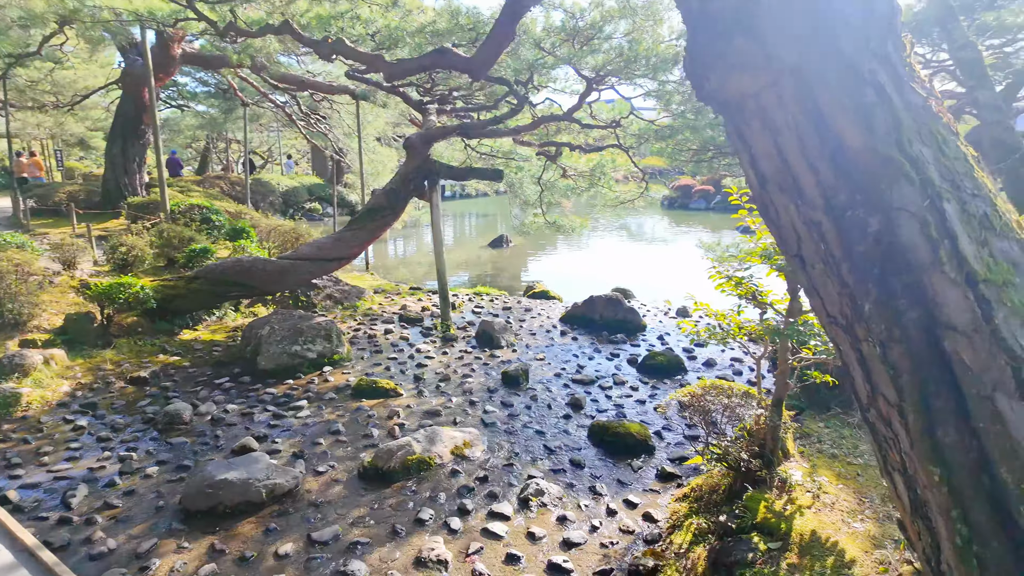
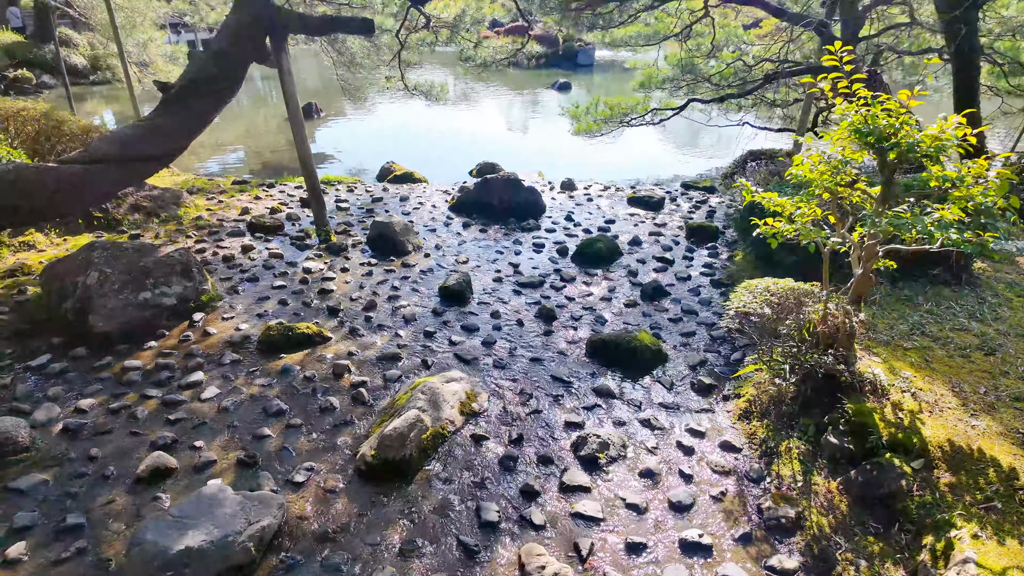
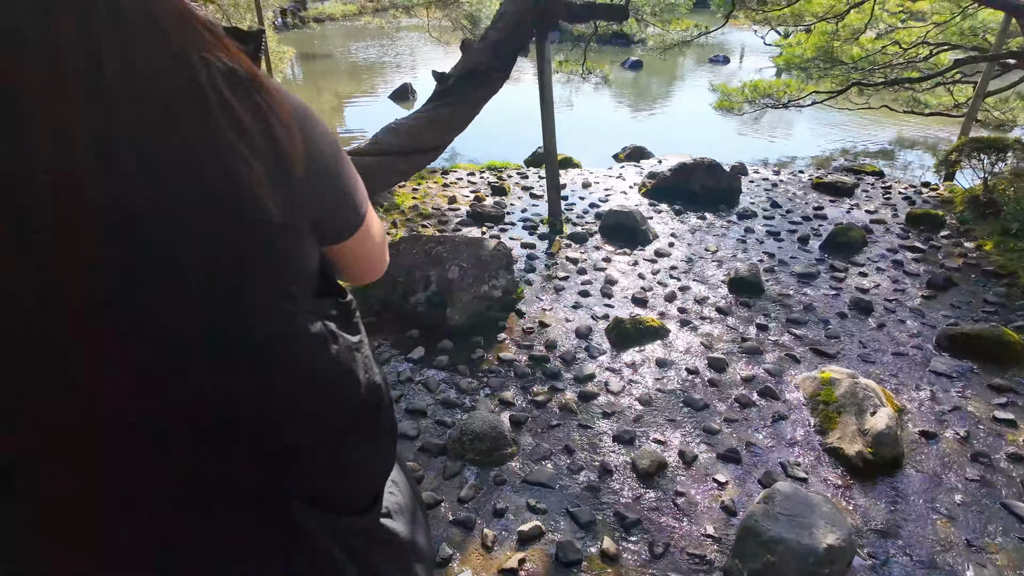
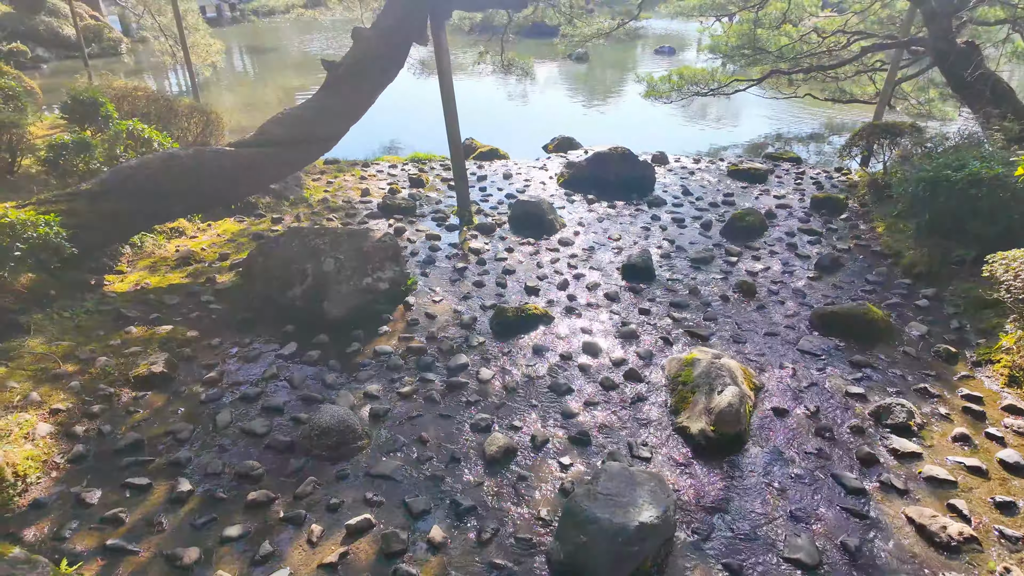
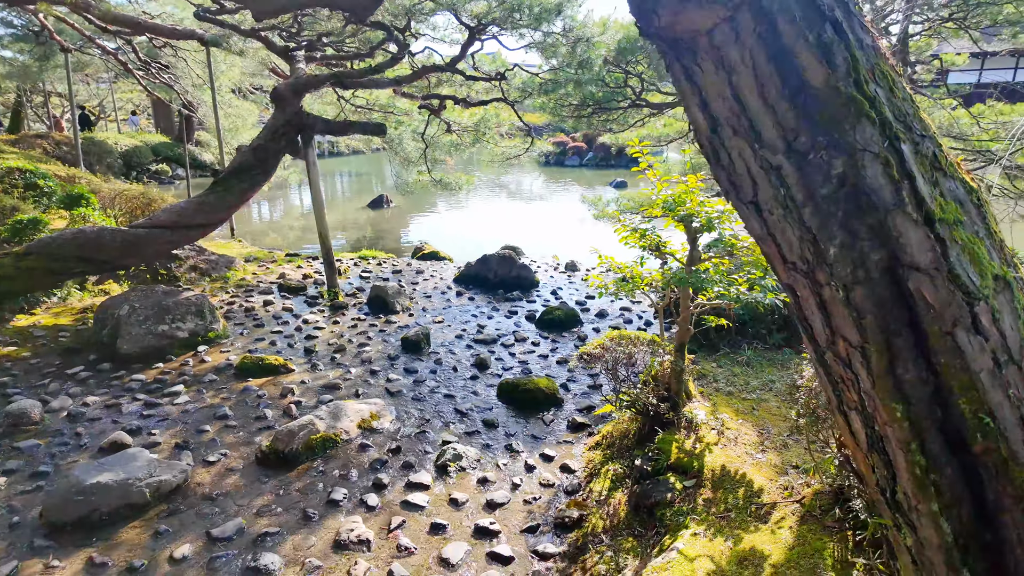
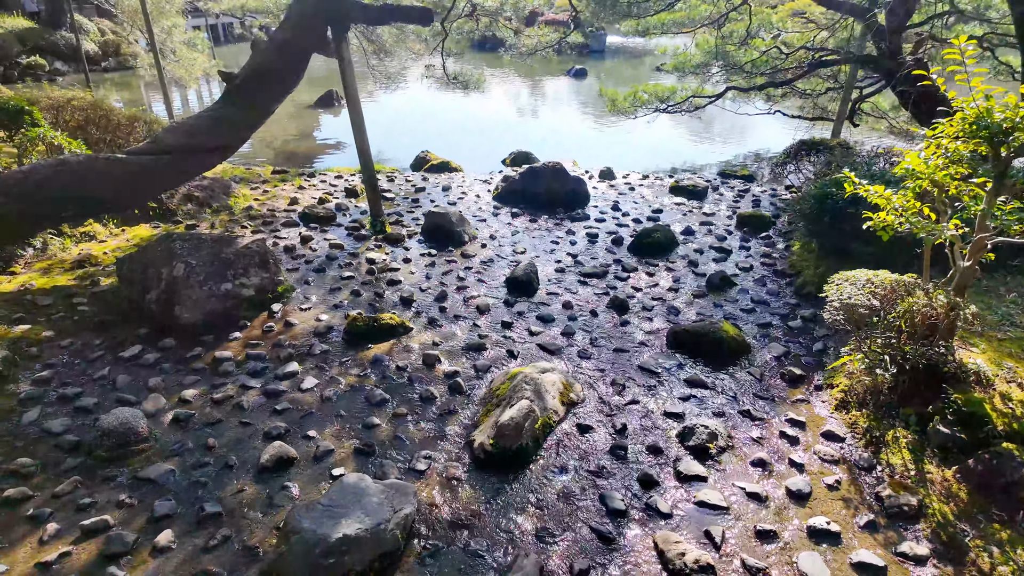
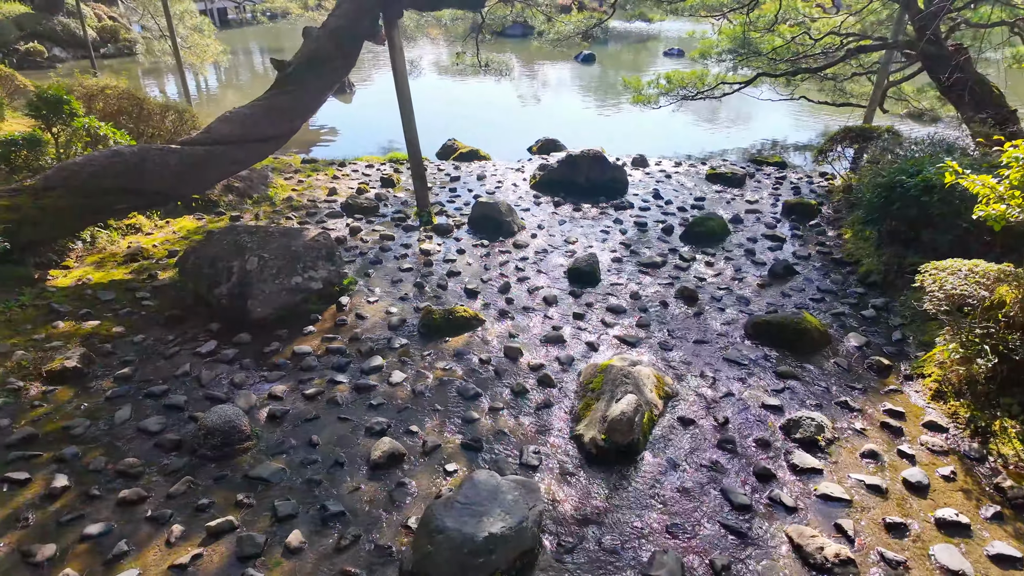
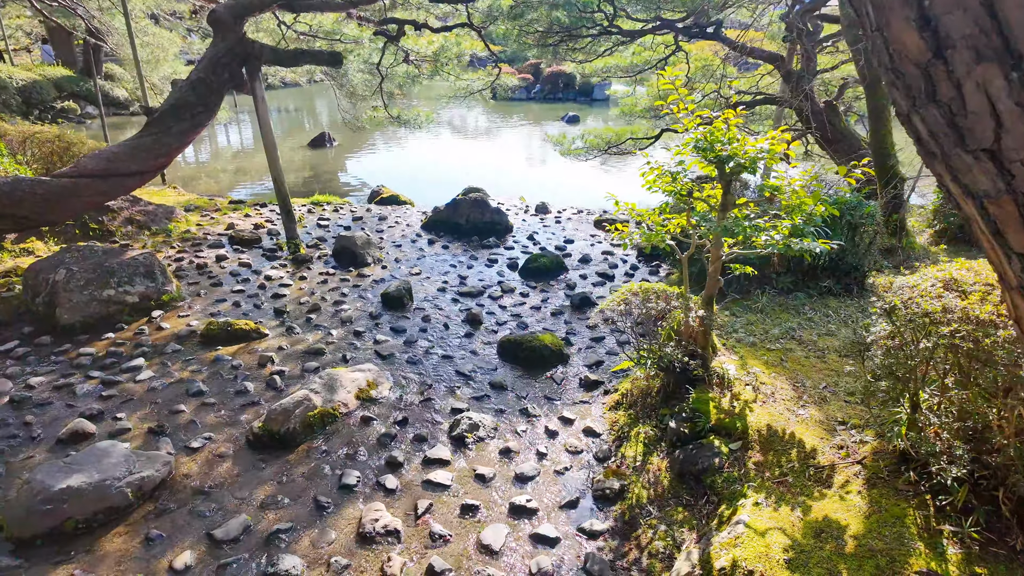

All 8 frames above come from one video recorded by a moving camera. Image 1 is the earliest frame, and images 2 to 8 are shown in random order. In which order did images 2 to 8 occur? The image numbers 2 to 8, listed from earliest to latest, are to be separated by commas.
5, 8, 2, 6, 7, 4, 3
